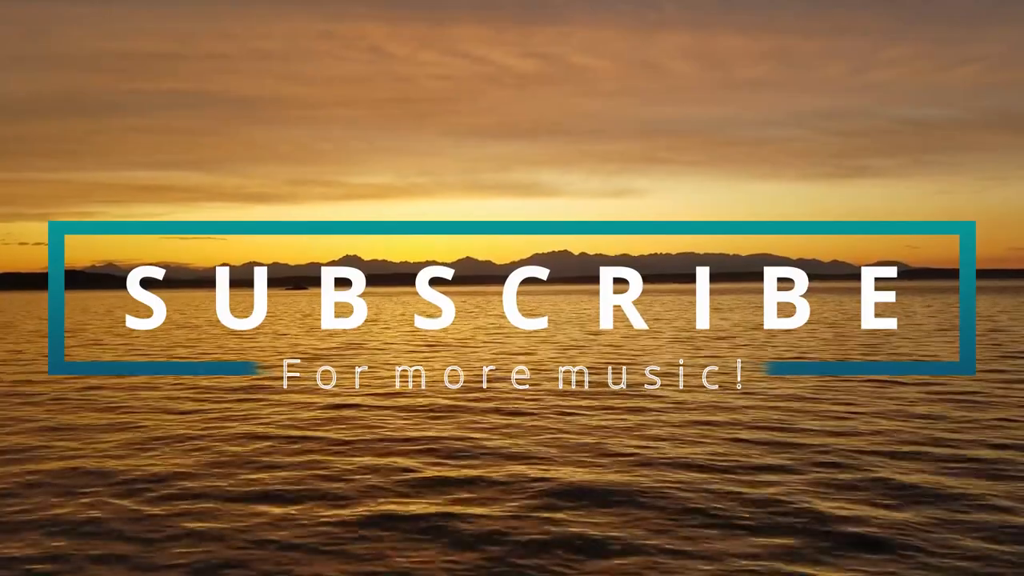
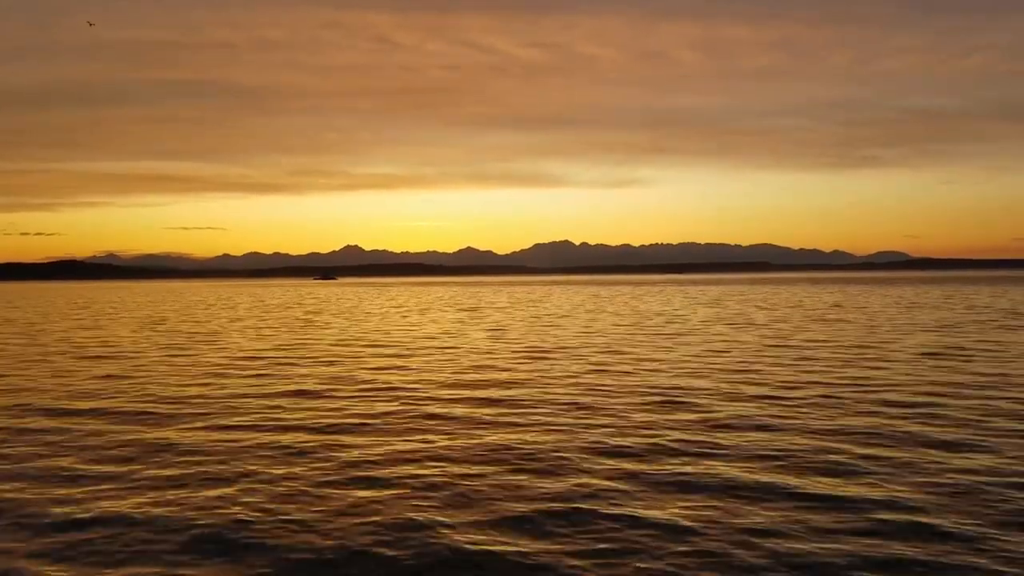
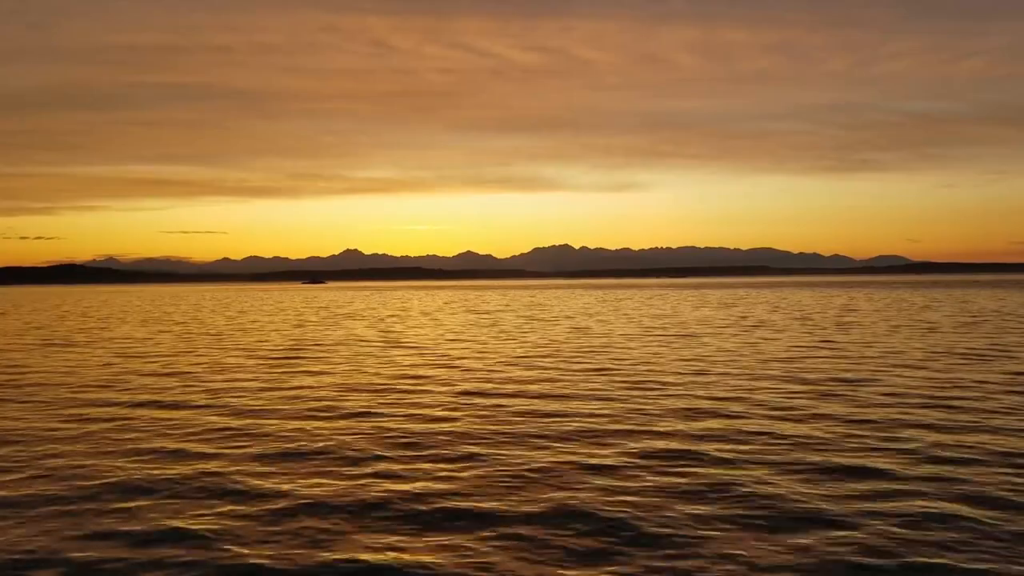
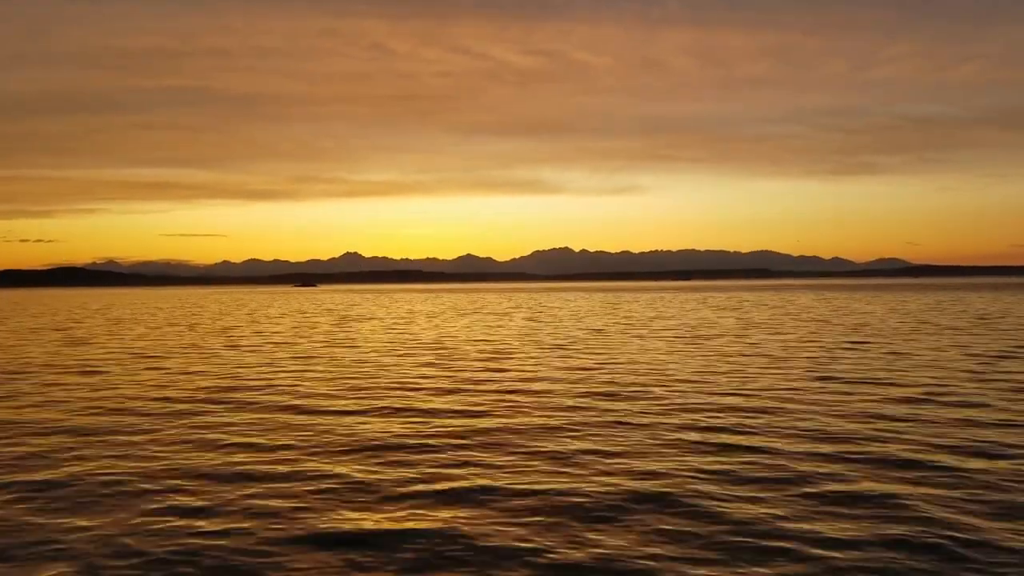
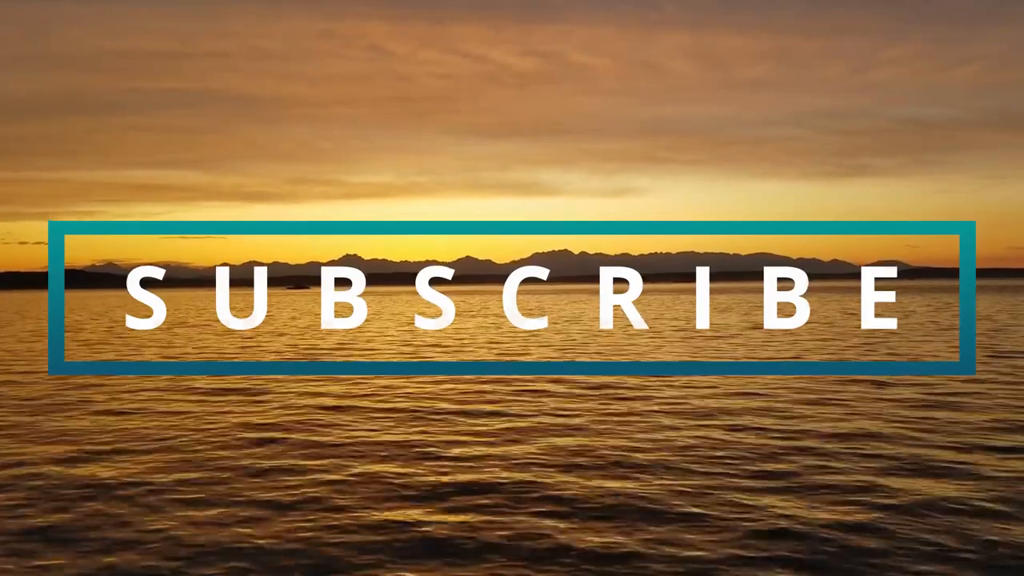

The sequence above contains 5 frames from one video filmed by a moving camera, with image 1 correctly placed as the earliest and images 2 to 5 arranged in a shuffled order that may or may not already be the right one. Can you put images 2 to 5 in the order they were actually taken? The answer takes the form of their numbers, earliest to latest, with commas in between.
5, 4, 3, 2
